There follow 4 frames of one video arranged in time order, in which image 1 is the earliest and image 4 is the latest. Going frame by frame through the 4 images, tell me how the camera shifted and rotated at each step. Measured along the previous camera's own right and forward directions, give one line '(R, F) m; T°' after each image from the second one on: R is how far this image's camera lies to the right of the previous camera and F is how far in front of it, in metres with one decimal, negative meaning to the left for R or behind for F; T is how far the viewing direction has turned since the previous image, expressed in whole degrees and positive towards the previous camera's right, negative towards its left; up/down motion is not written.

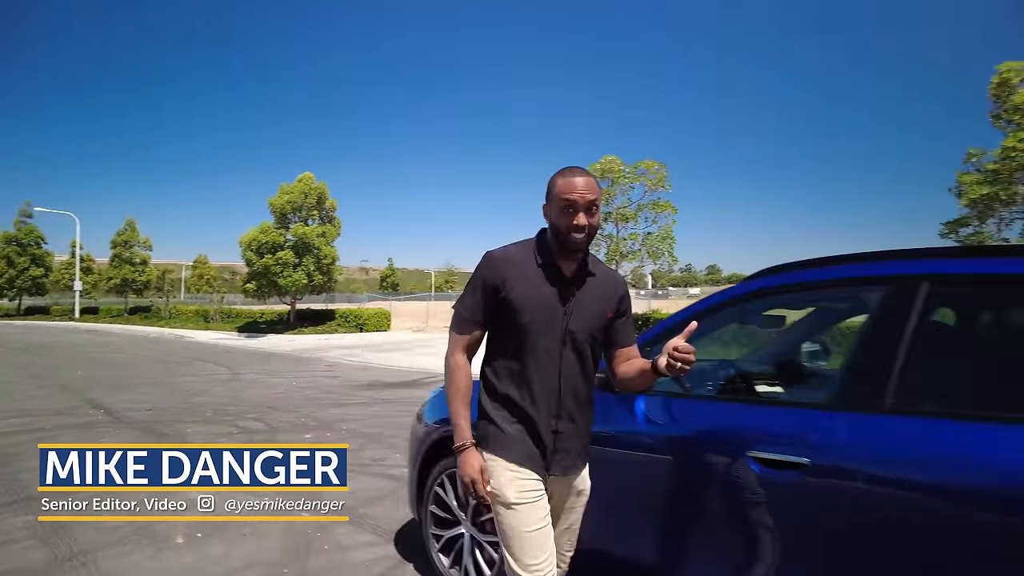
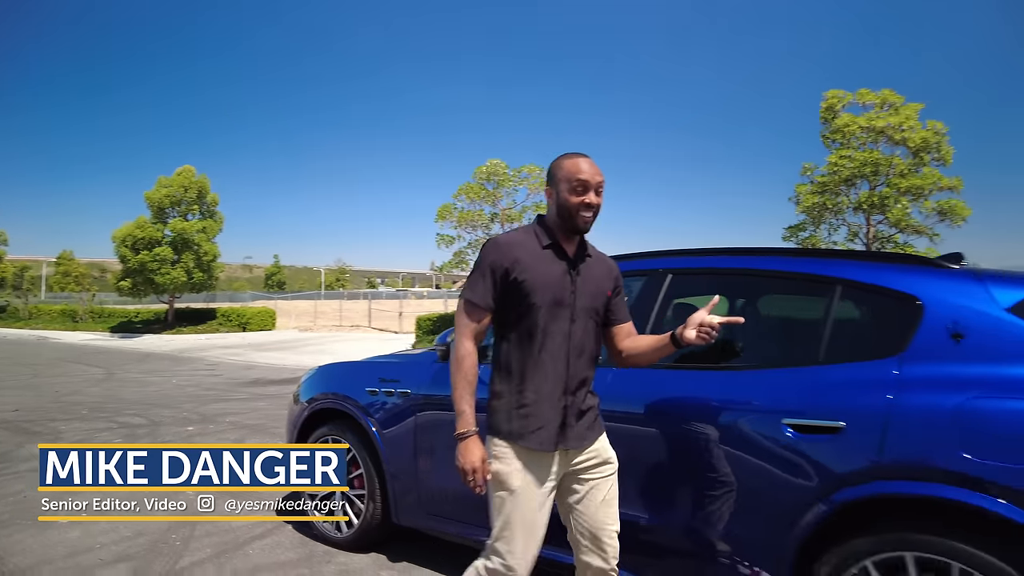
(+0.2, -0.7) m; +10°
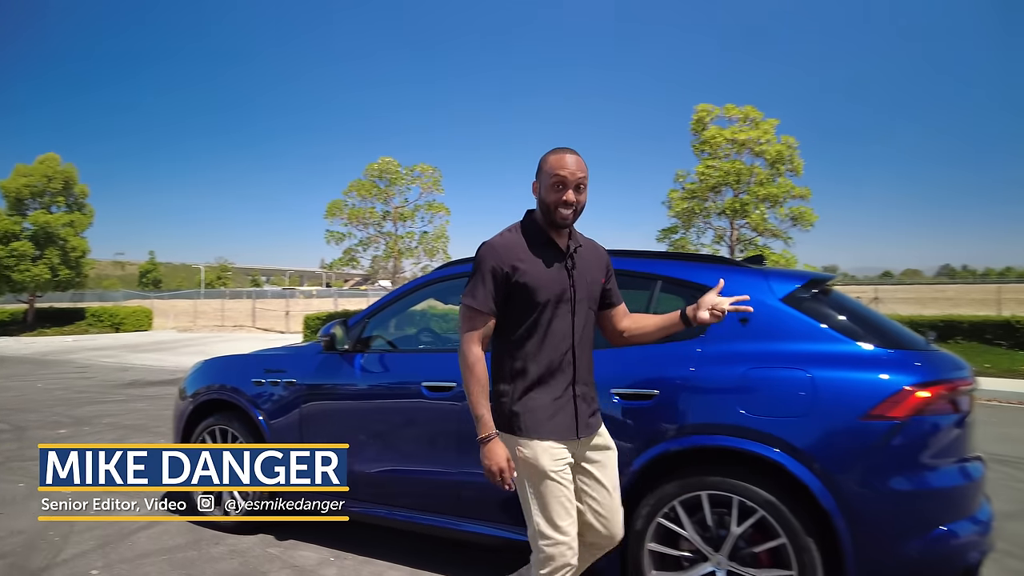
(+0.1, -0.4) m; +10°
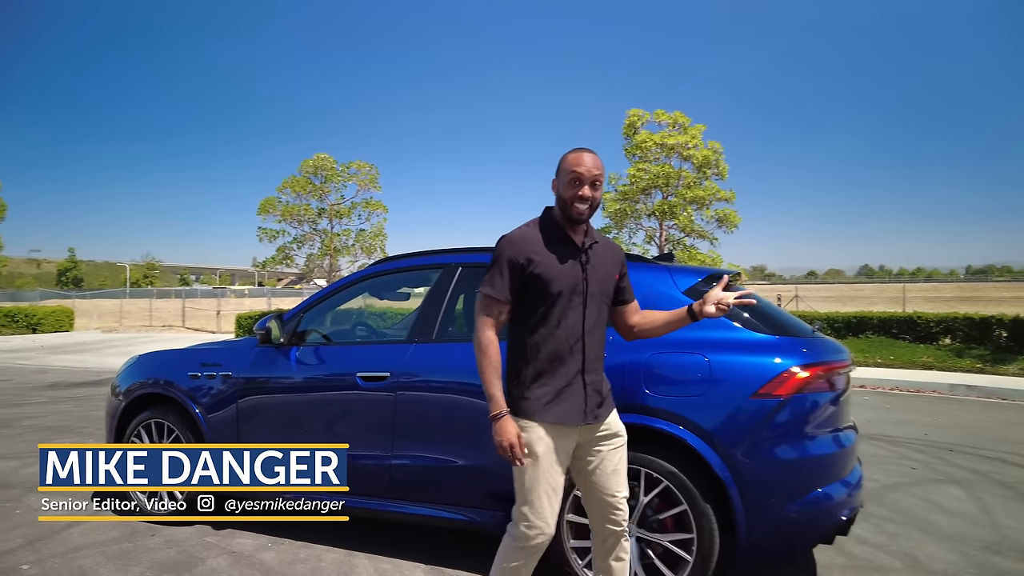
(+0.1, -0.2) m; +5°
